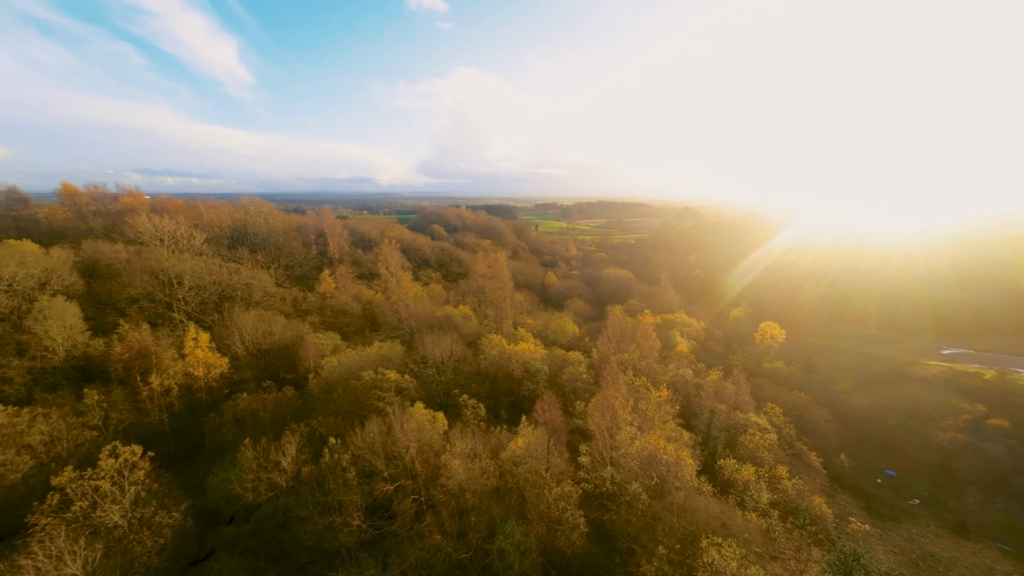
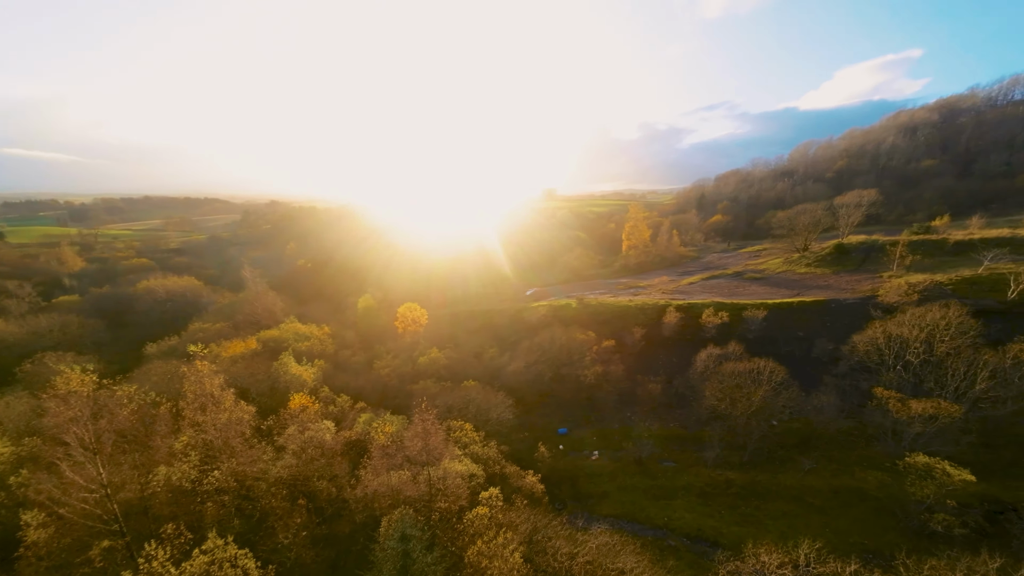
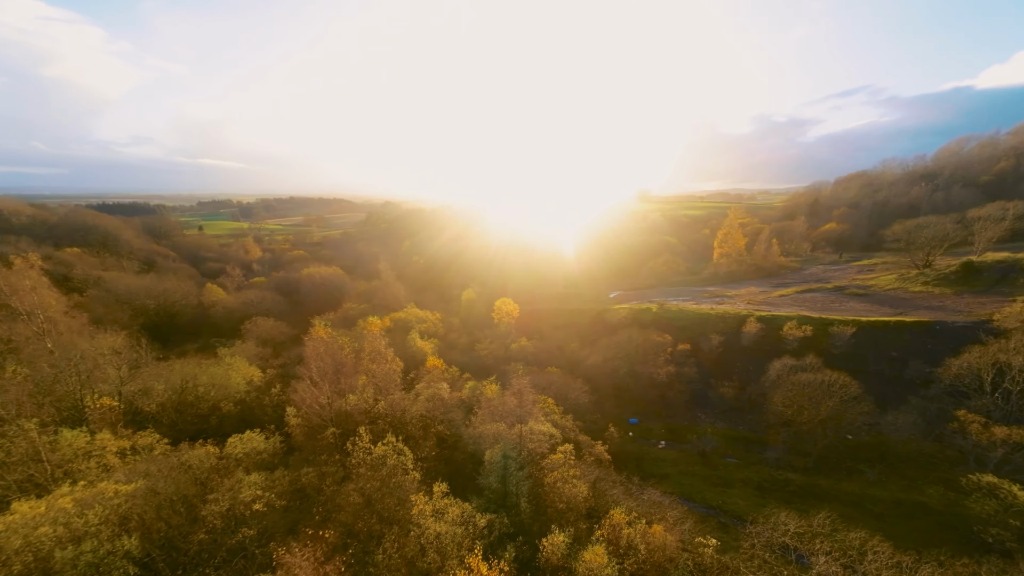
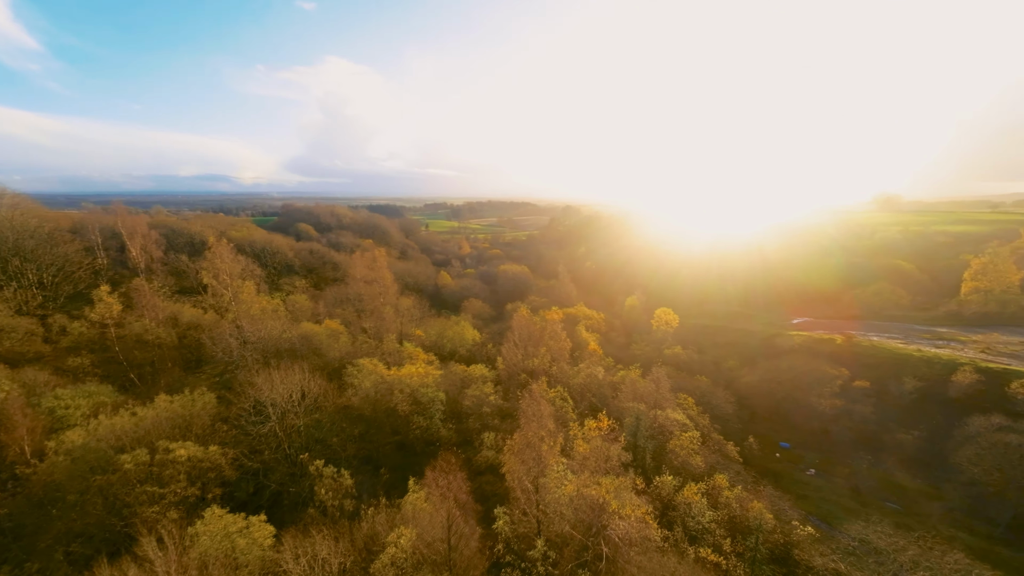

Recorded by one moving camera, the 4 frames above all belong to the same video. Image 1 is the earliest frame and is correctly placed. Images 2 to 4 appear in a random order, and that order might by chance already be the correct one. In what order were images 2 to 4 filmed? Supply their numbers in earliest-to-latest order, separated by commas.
4, 3, 2
